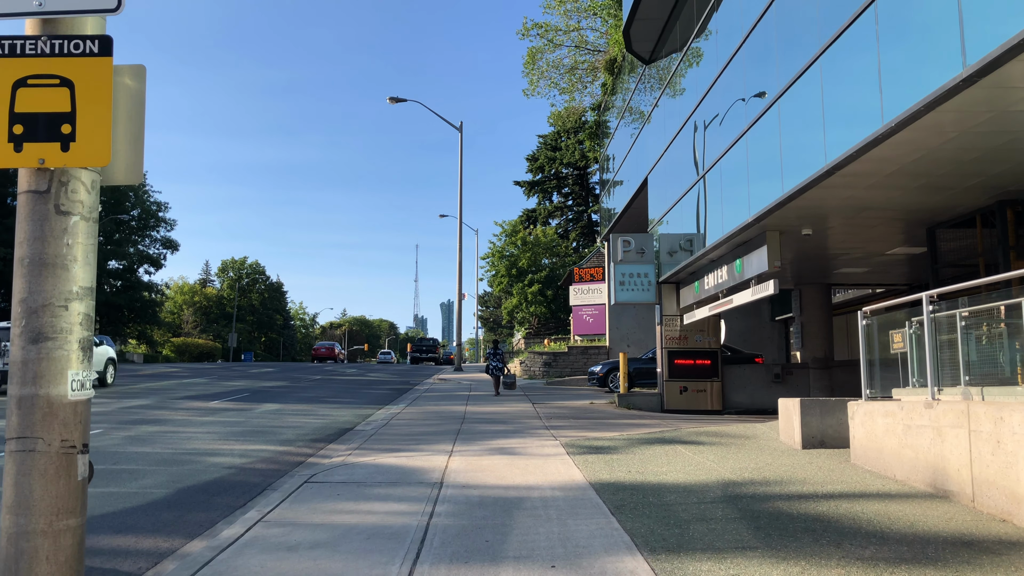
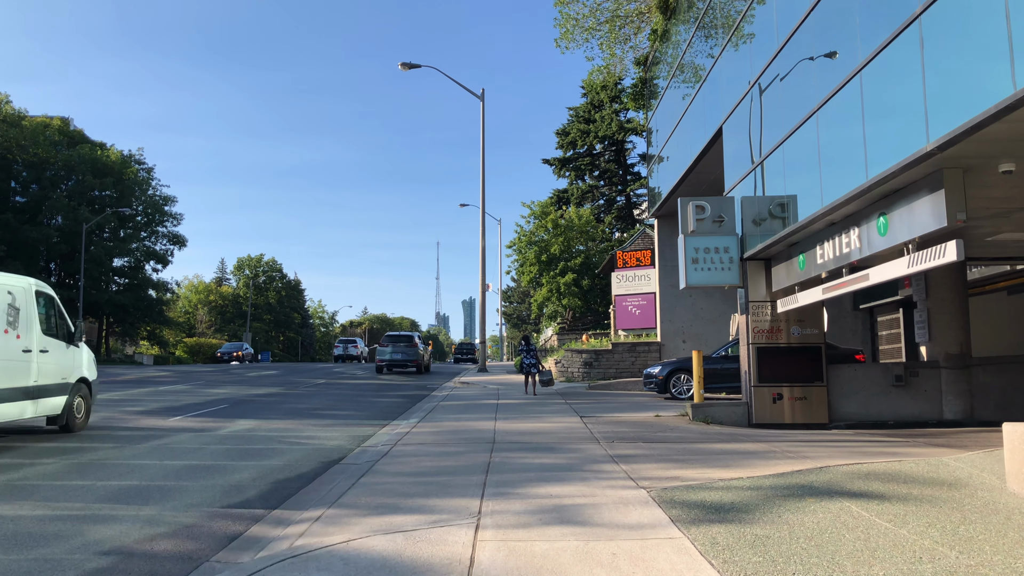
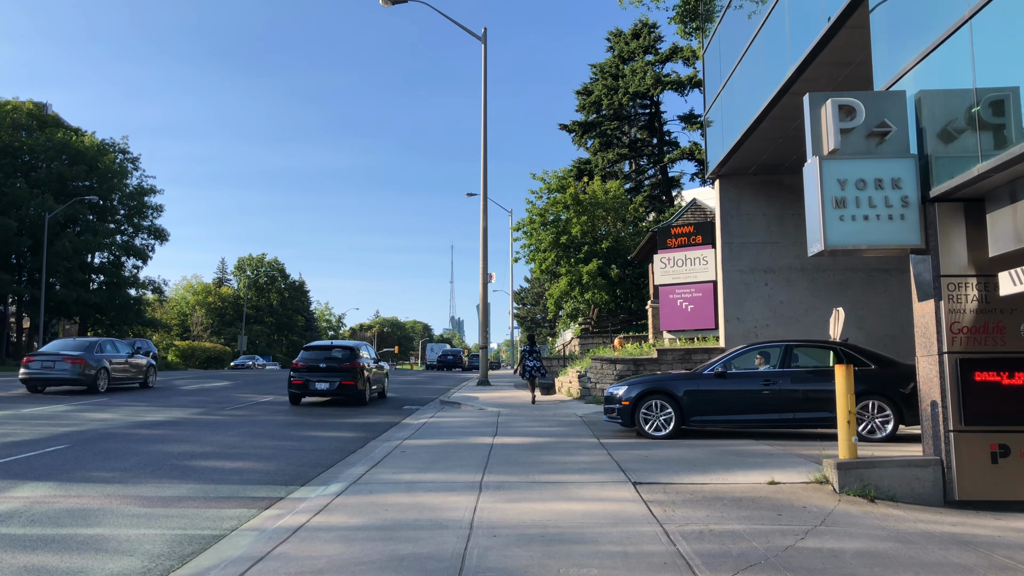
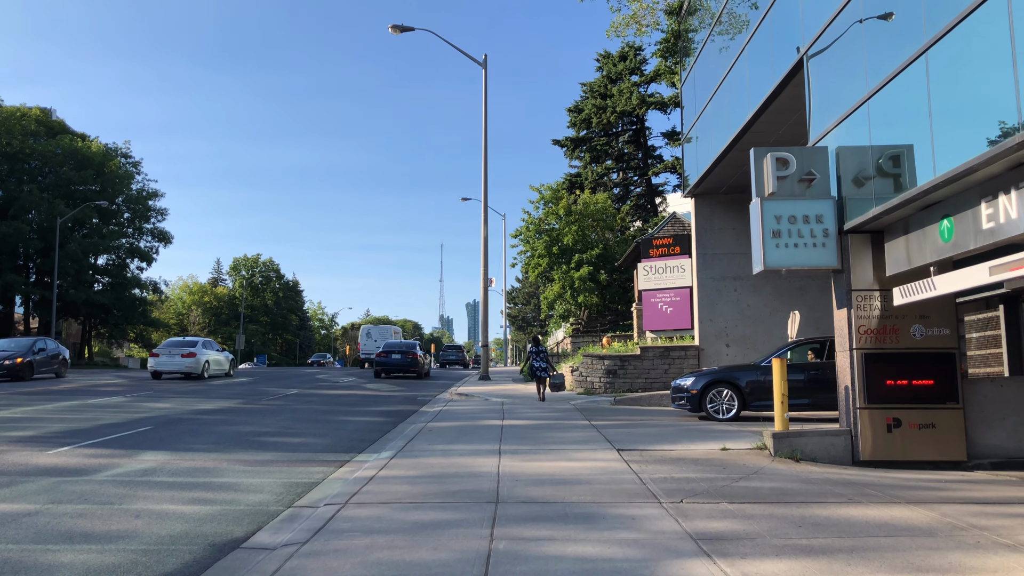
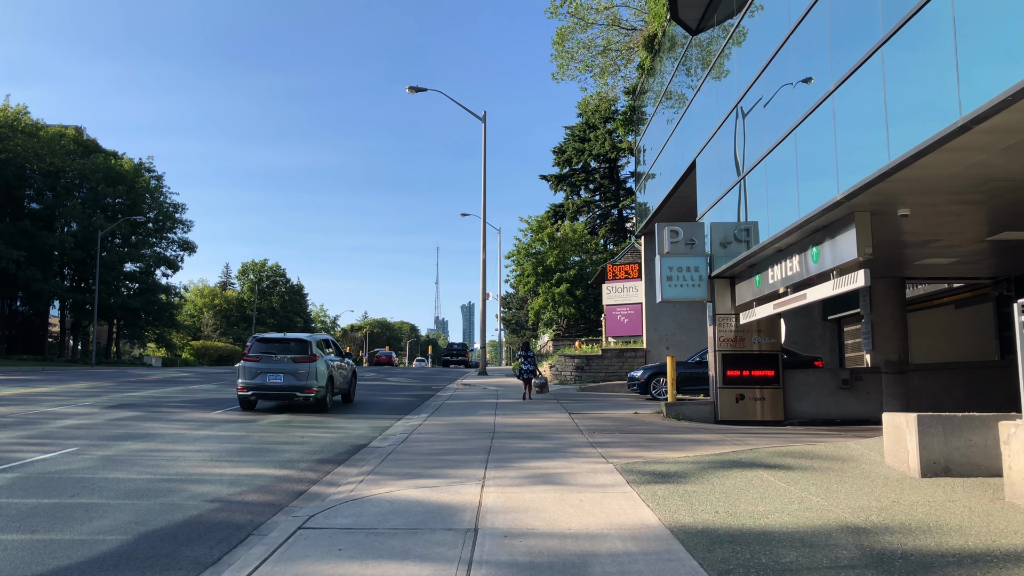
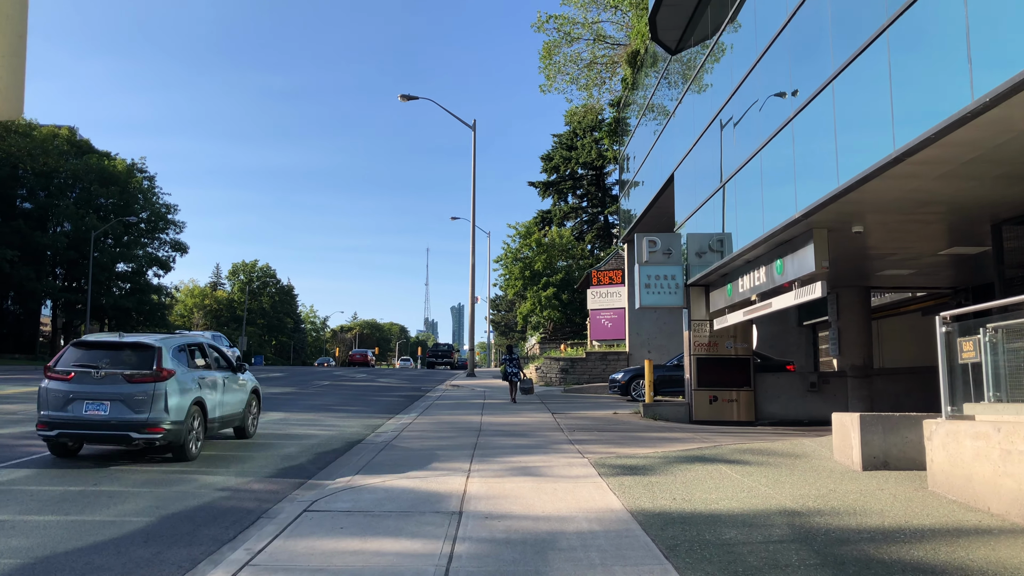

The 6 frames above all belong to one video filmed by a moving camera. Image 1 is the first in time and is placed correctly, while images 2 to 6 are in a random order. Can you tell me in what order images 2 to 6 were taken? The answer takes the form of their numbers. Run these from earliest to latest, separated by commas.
6, 5, 2, 4, 3
